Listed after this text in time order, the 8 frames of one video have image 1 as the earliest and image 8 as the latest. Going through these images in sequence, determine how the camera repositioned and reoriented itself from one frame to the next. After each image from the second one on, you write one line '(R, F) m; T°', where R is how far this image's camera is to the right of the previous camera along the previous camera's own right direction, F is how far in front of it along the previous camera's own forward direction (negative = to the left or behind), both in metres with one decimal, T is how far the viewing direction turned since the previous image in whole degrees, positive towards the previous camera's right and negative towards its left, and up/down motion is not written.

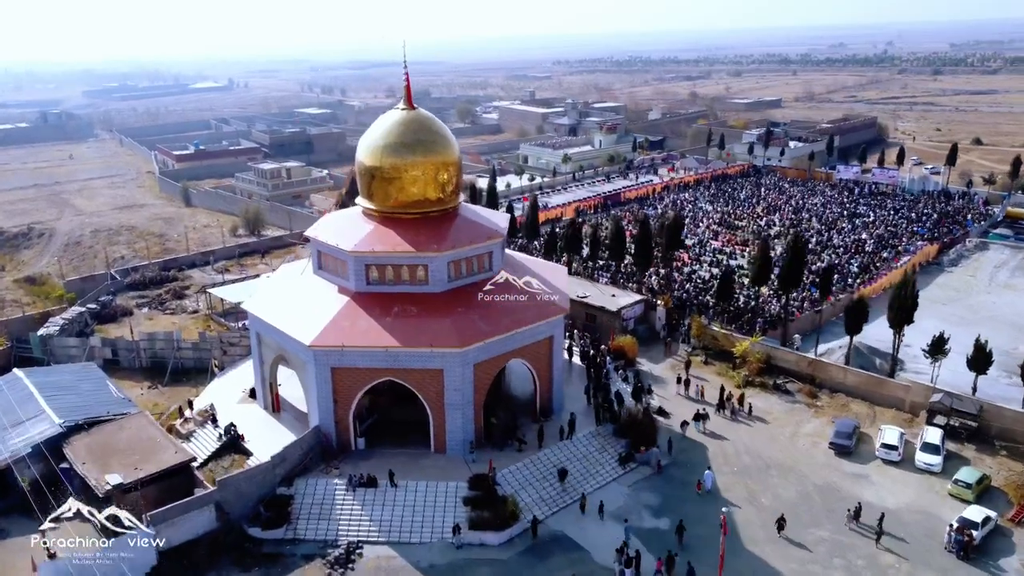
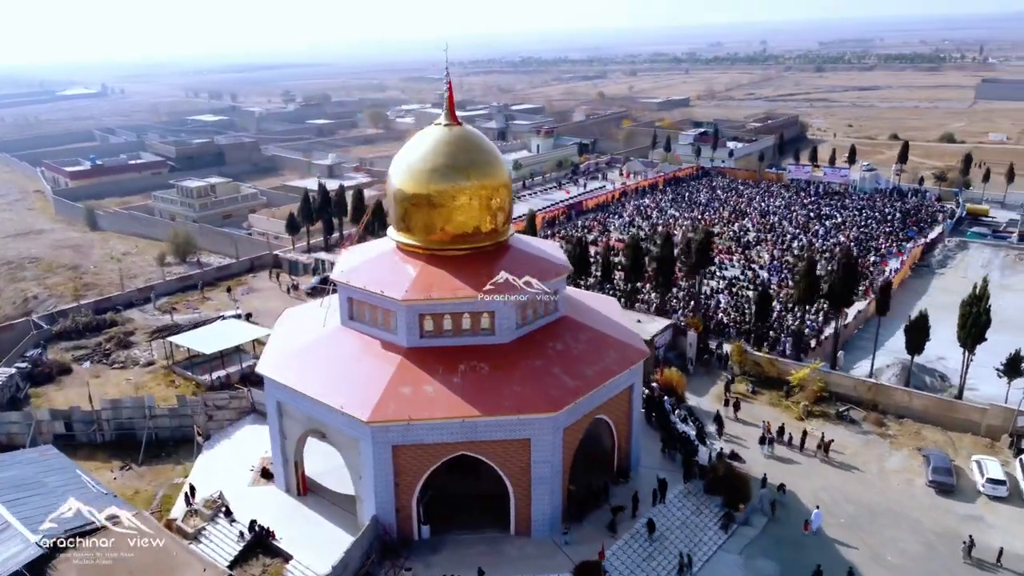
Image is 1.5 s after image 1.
(-4.2, +3.6) m; +8°
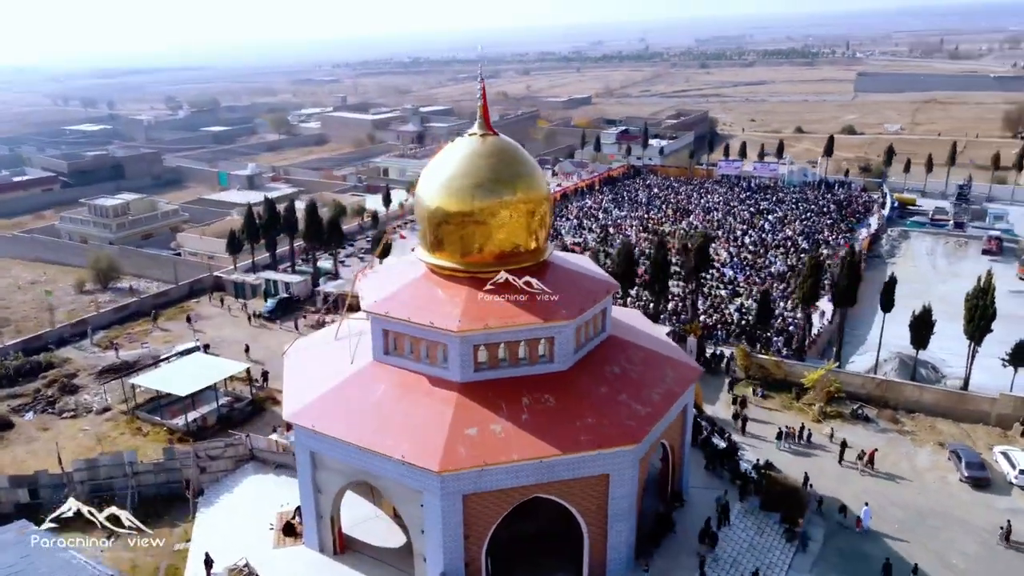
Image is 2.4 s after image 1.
(-3.4, +1.7) m; +8°
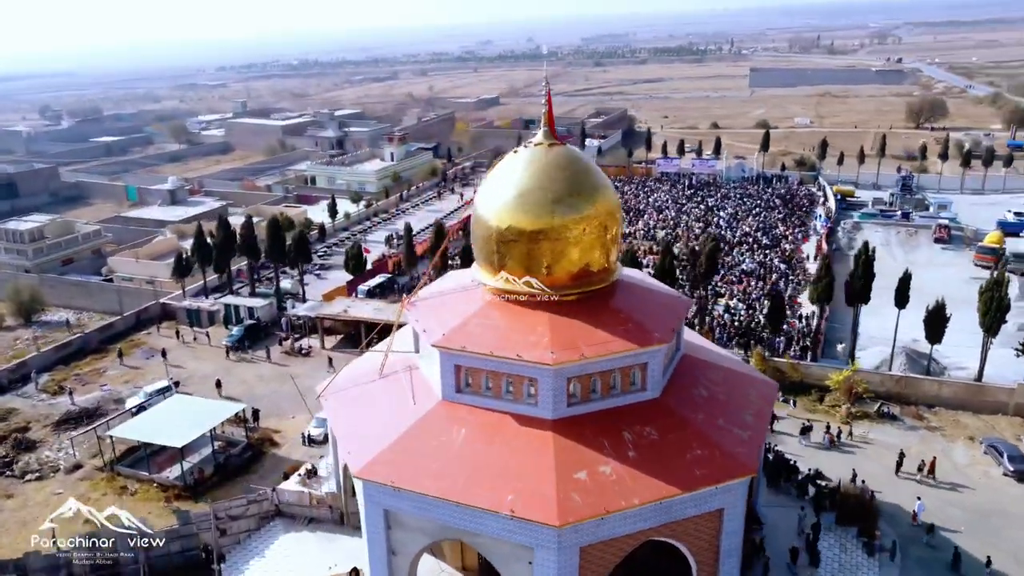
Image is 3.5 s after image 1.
(-3.5, +1.8) m; +7°
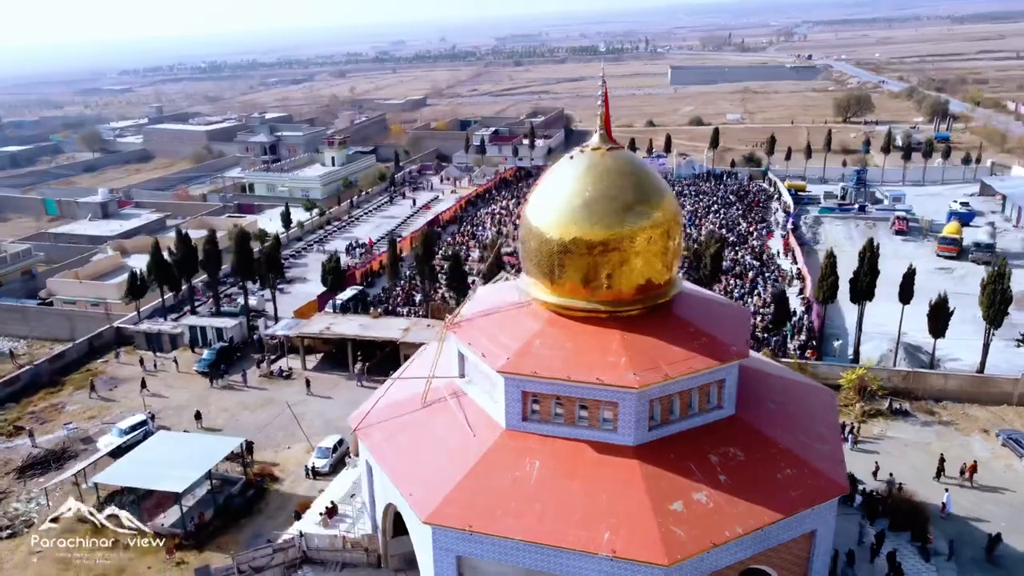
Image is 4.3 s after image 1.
(-2.6, +1.3) m; +6°
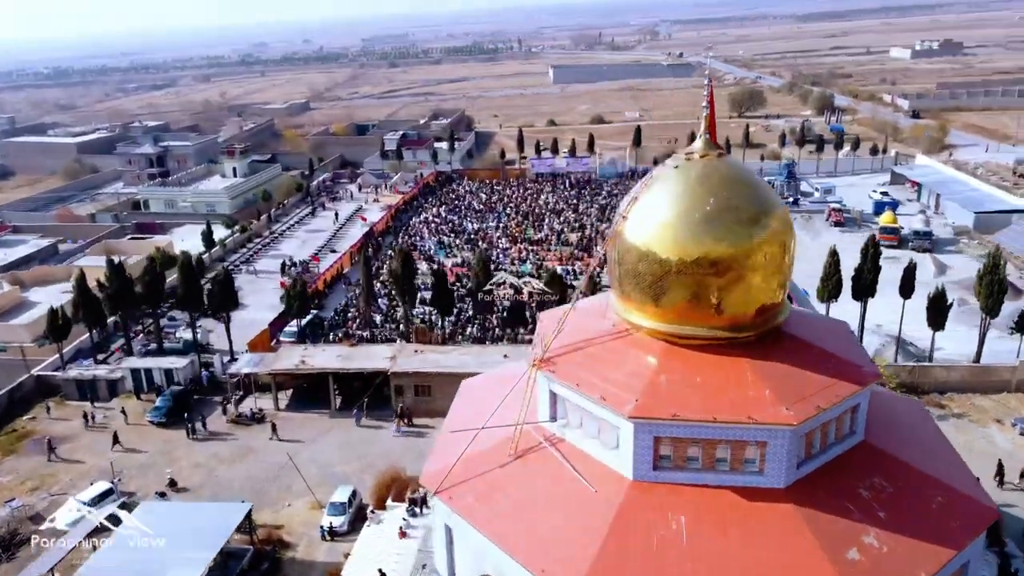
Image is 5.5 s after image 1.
(-3.7, +2.2) m; +9°
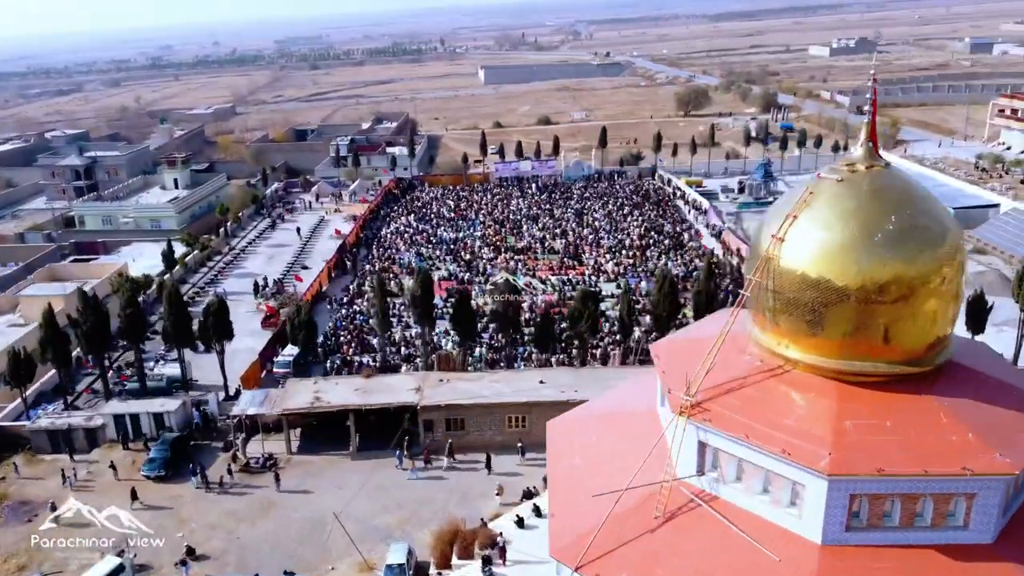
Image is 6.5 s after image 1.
(-3.1, +2.1) m; +6°
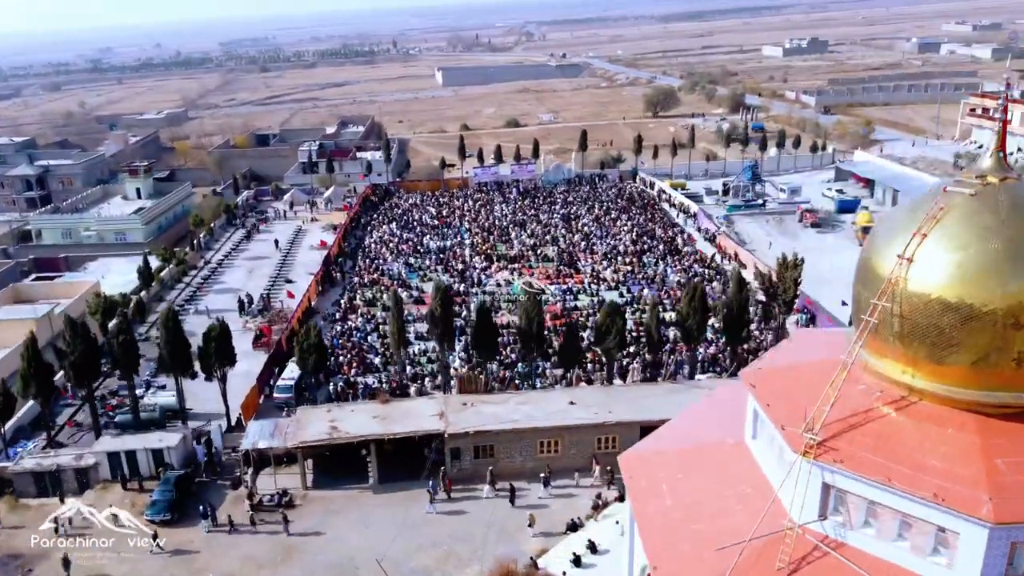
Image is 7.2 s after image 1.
(-2.0, +1.3) m; +3°
